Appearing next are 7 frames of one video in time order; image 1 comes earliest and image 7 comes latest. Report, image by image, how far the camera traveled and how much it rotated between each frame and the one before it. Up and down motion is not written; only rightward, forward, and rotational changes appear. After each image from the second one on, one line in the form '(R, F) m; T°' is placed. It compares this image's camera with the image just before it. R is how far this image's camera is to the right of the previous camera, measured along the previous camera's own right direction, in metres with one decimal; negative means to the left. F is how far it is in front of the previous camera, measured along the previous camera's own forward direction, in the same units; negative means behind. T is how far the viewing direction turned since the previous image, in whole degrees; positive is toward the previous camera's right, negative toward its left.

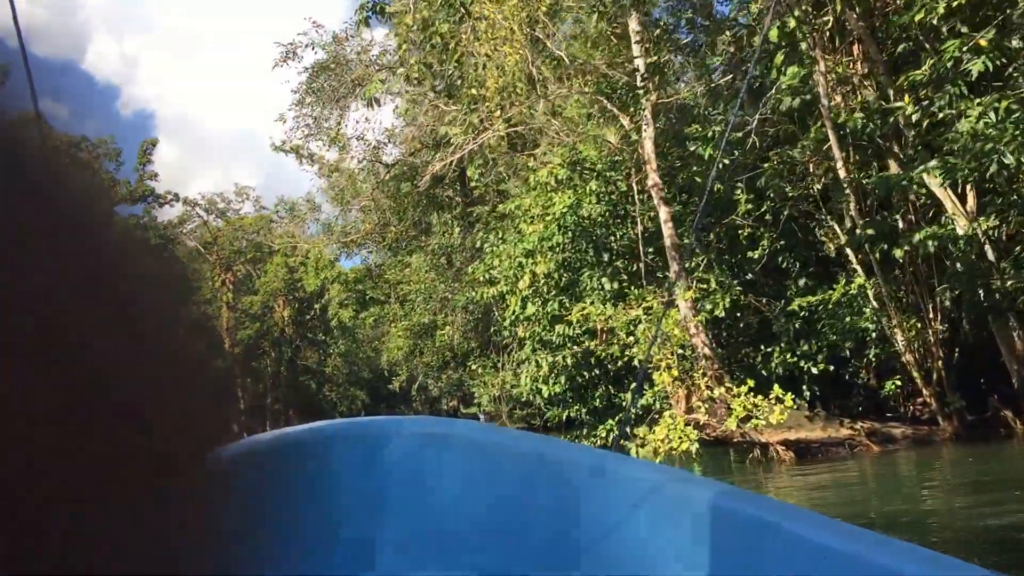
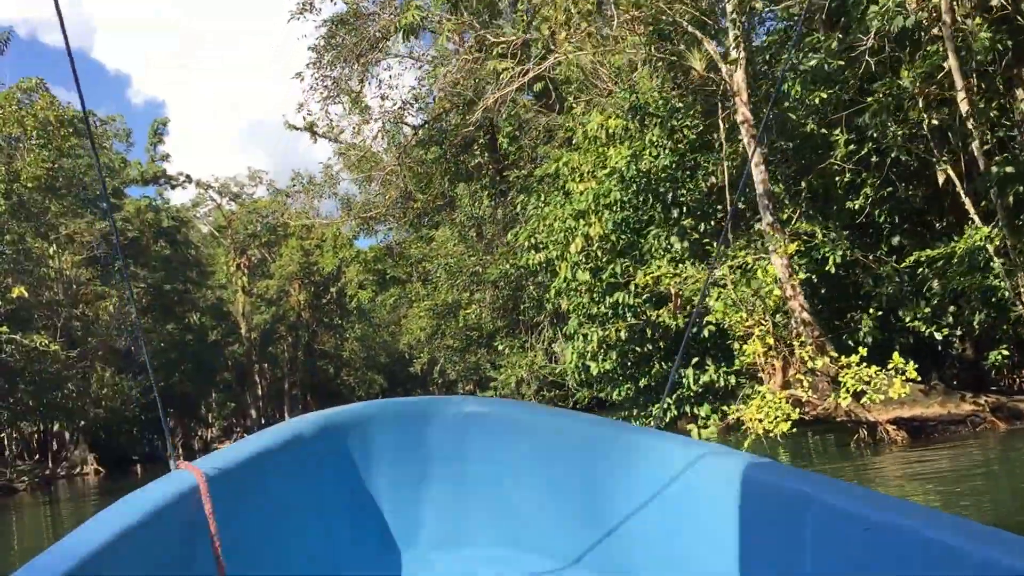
(-0.3, +0.7) m; -1°
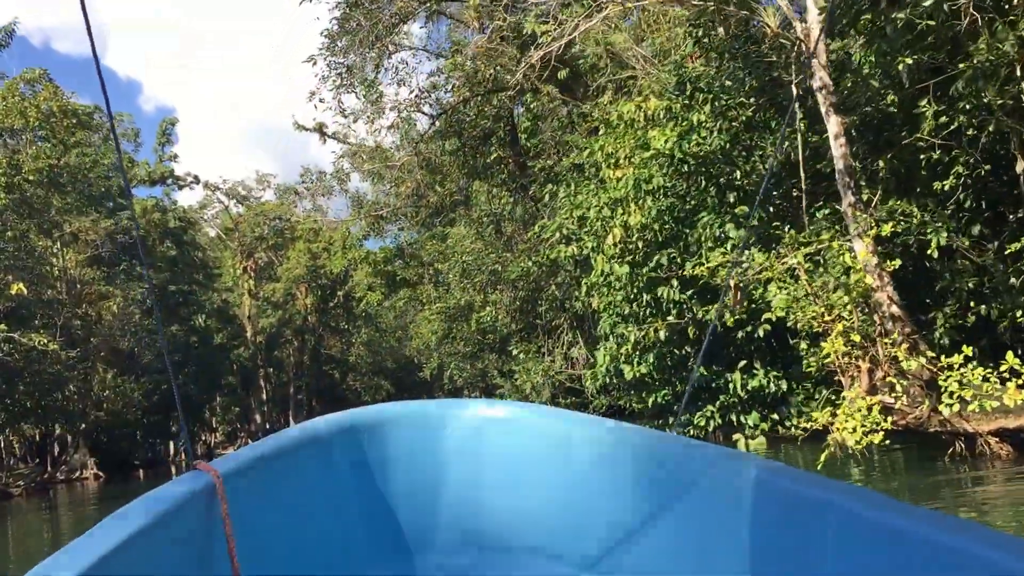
(-0.2, +0.6) m; 0°
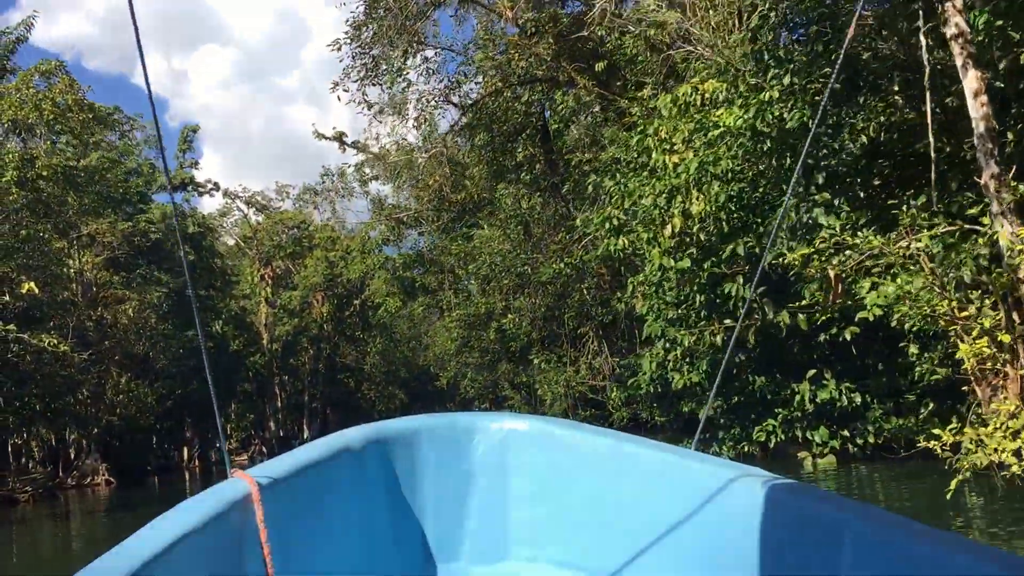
(-0.2, +0.6) m; -1°
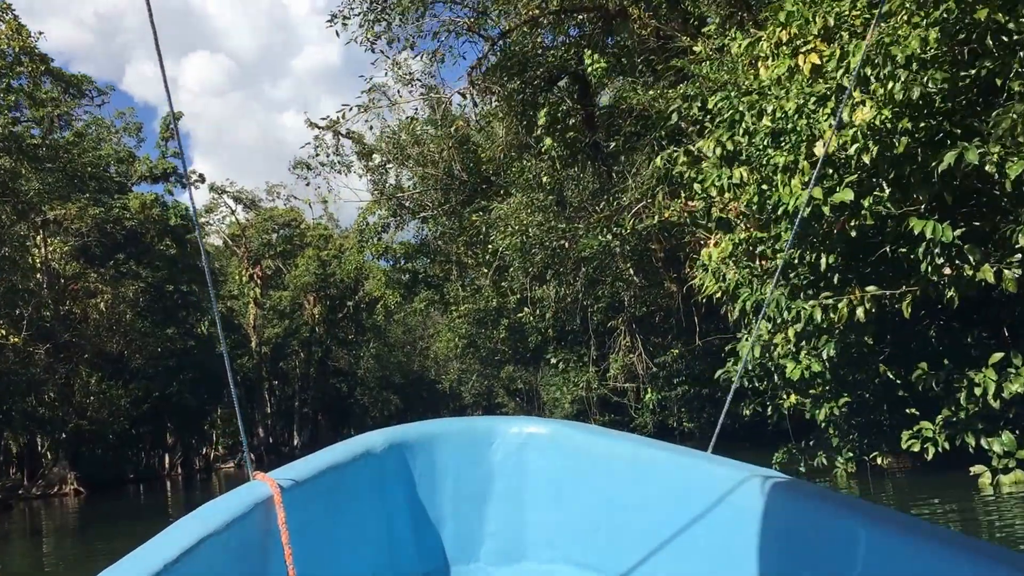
(-0.4, +1.6) m; +1°
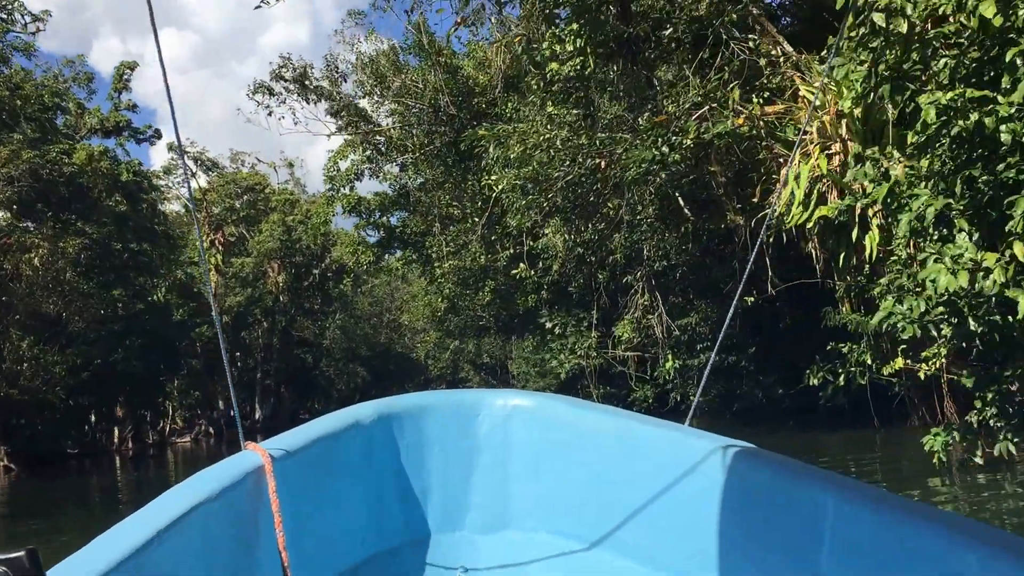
(-0.4, +1.7) m; +2°
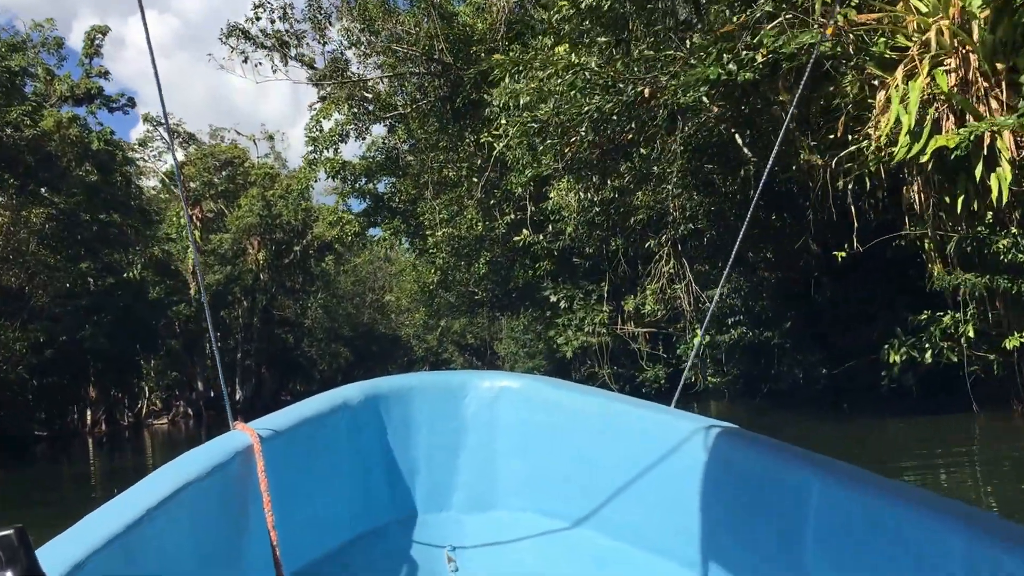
(-0.2, +1.1) m; +1°
